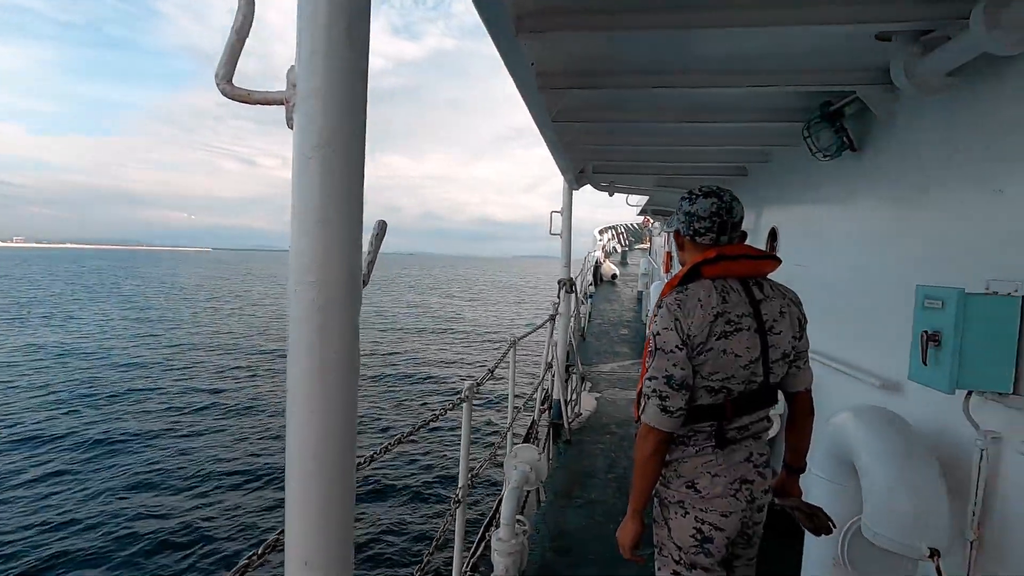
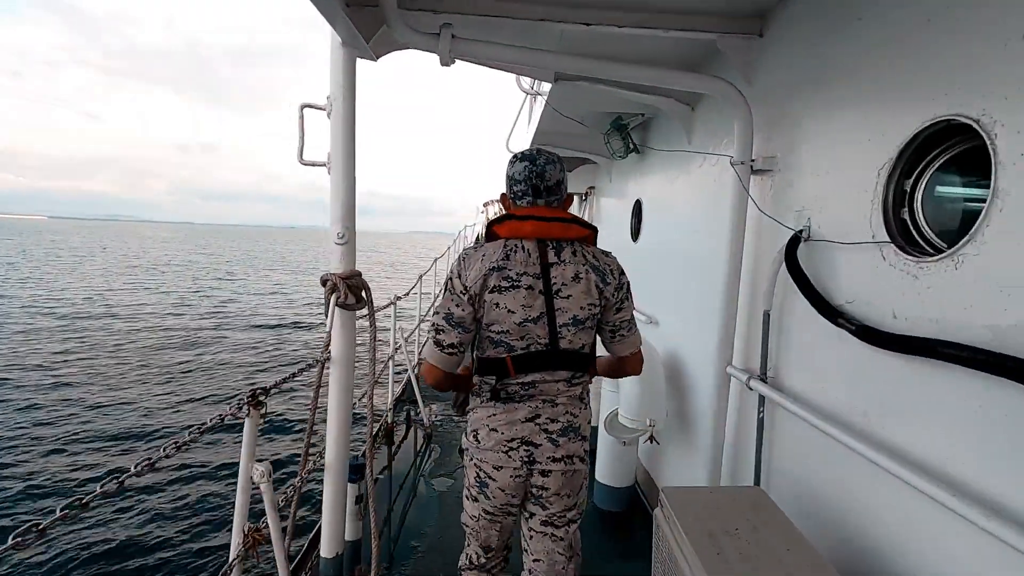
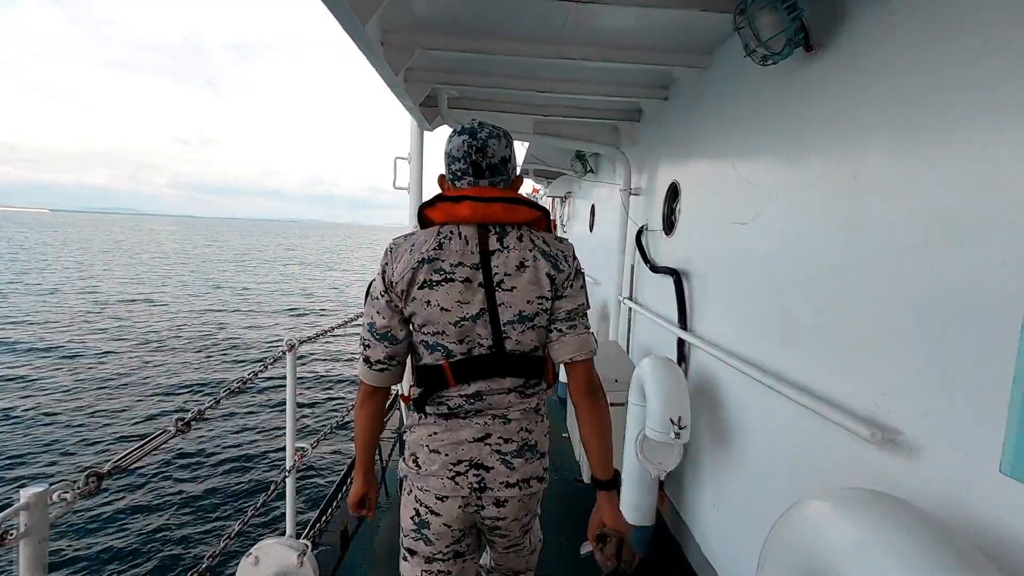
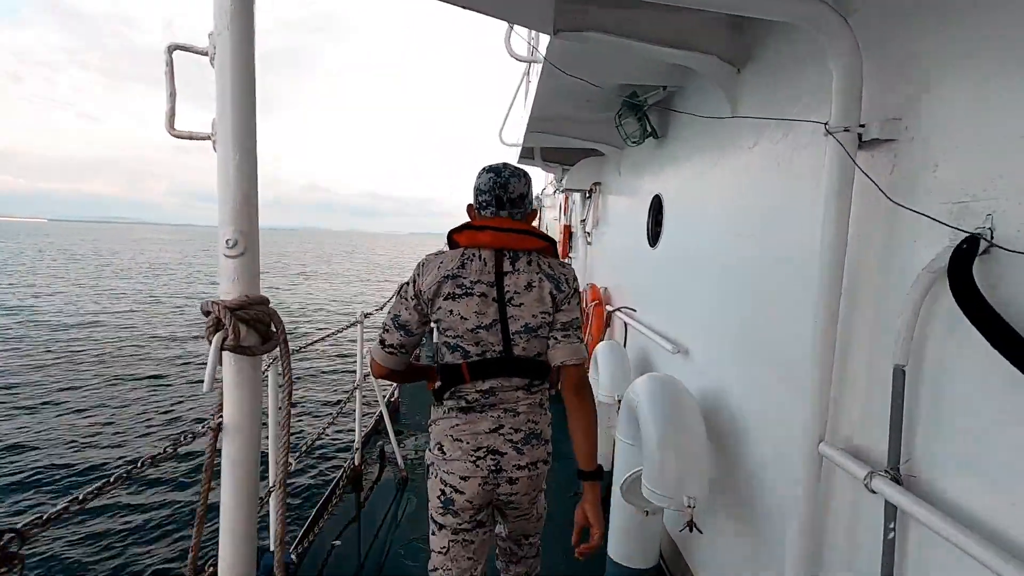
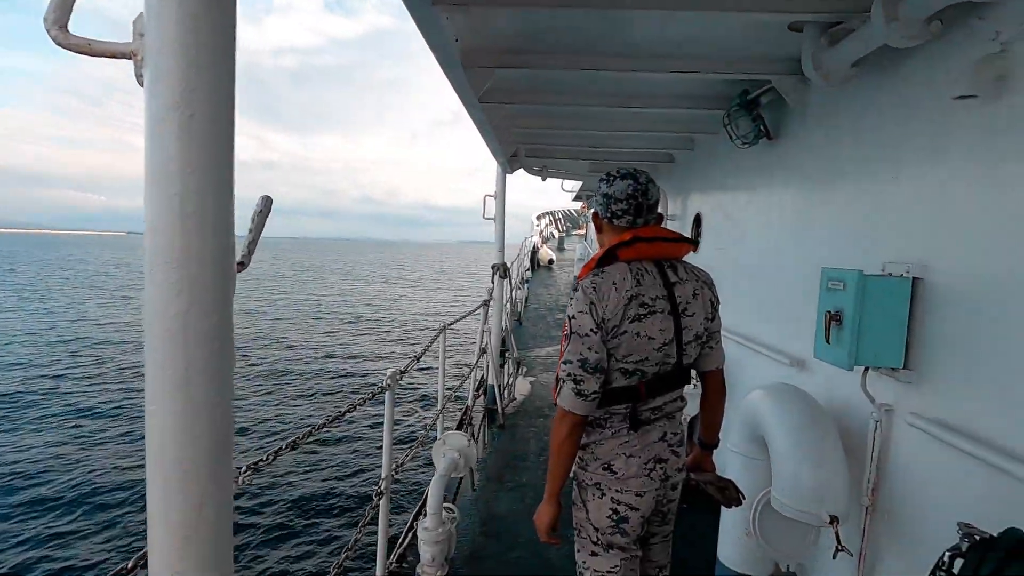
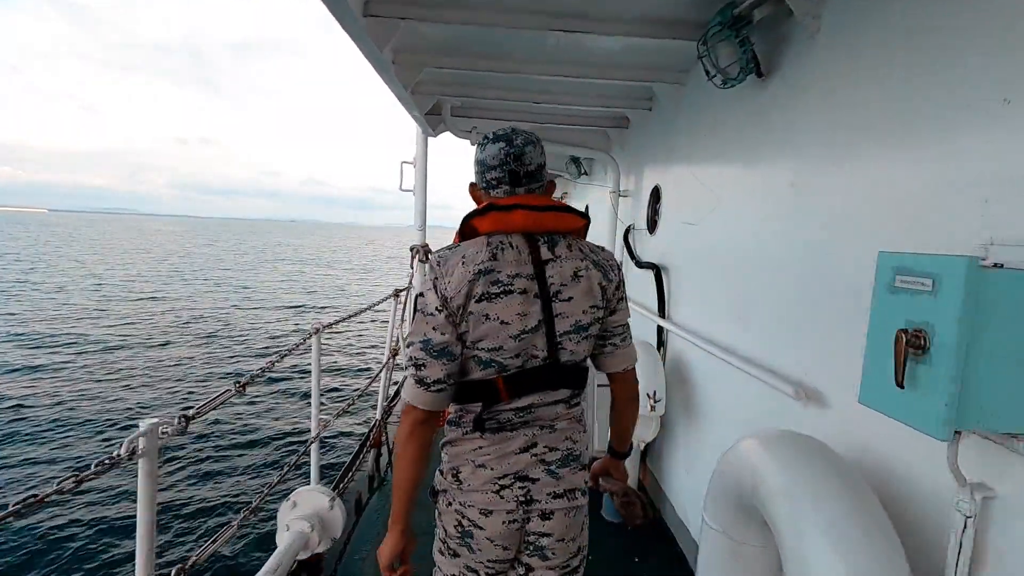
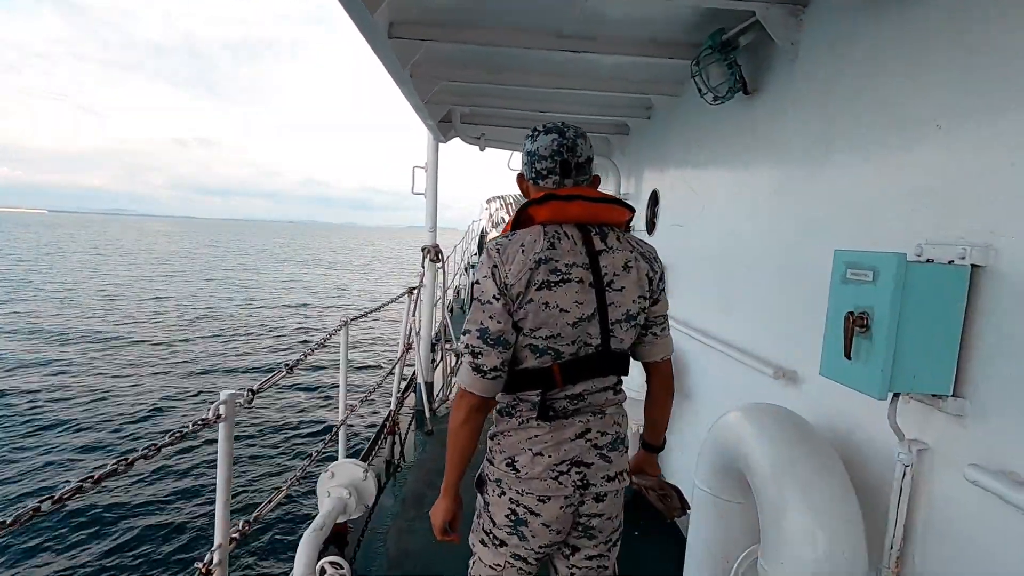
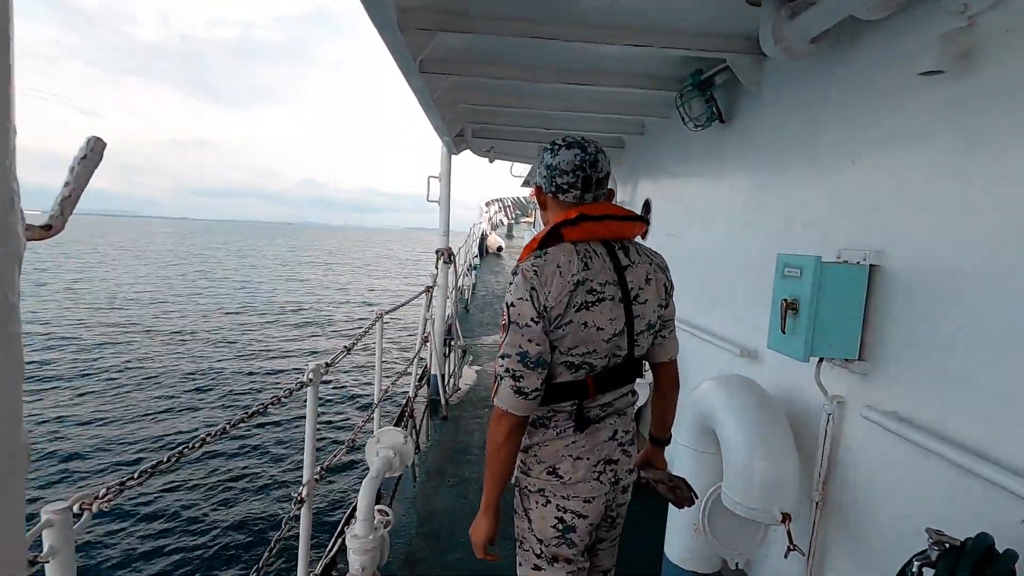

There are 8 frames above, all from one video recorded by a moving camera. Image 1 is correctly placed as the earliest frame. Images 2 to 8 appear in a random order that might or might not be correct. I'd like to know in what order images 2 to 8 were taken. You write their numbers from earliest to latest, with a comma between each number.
5, 8, 7, 6, 3, 2, 4
